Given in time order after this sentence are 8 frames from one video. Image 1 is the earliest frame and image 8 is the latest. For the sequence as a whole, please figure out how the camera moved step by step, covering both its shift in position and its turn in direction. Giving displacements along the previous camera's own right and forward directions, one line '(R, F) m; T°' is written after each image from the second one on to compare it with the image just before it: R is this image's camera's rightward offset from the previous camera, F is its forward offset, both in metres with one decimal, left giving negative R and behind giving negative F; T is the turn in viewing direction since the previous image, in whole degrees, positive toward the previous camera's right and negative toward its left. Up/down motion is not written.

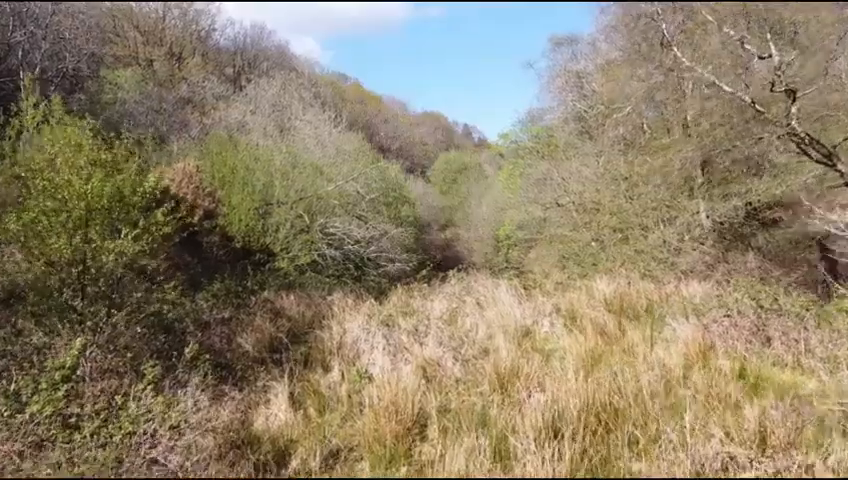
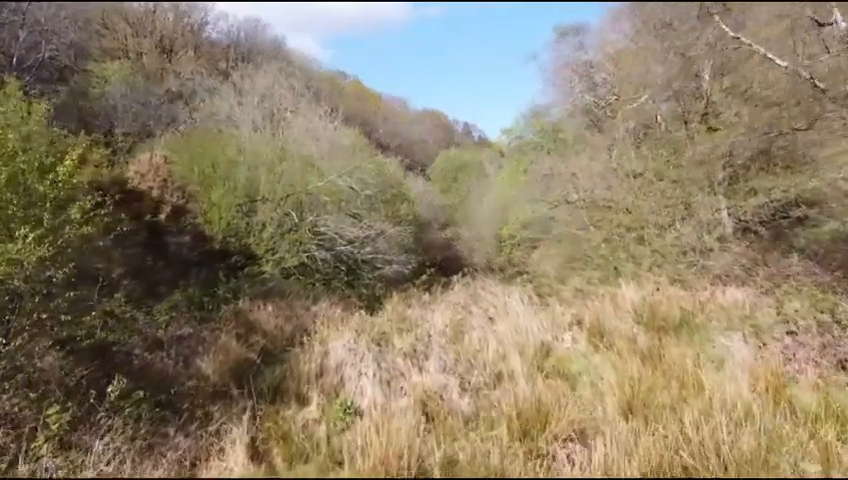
(0.0, +1.2) m; 0°
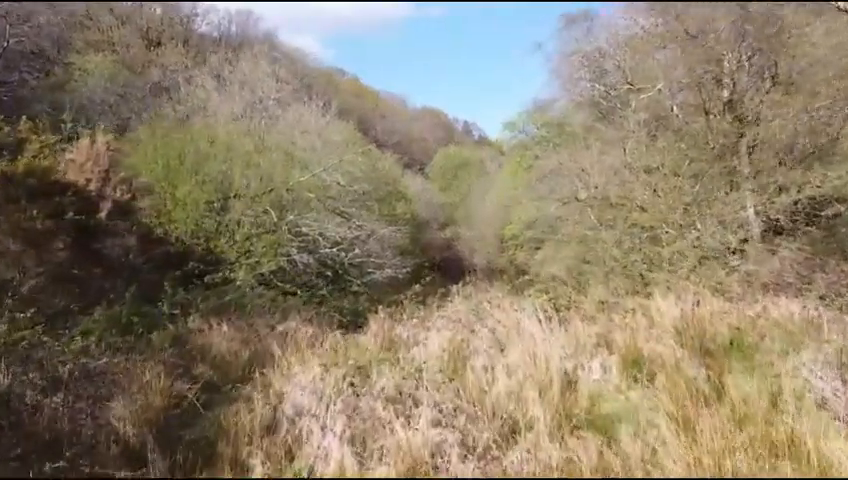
(+0.1, +1.4) m; 0°
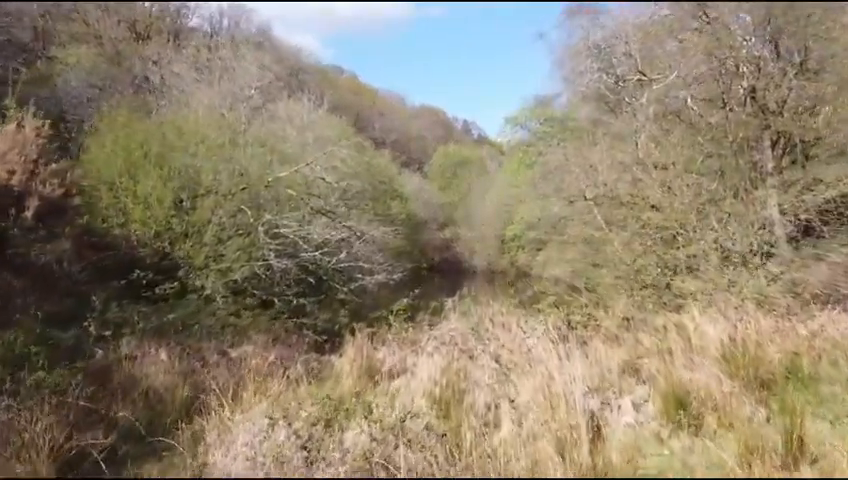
(+0.1, +1.1) m; 0°
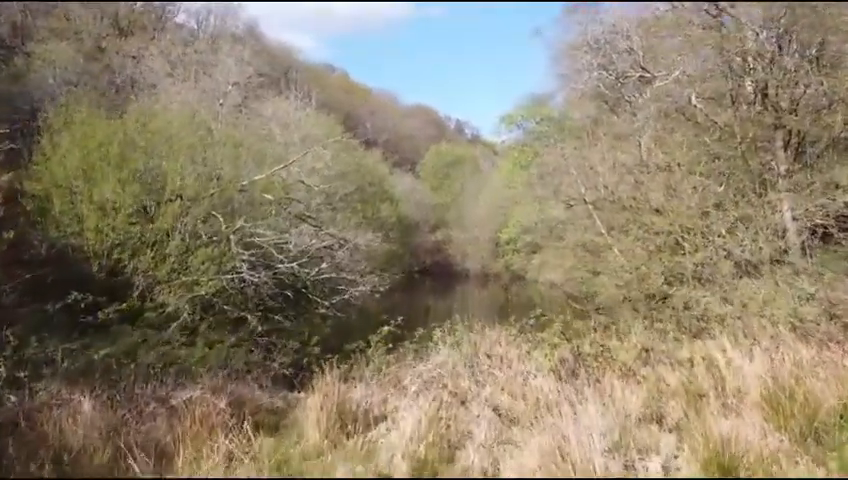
(+0.1, +0.8) m; +1°
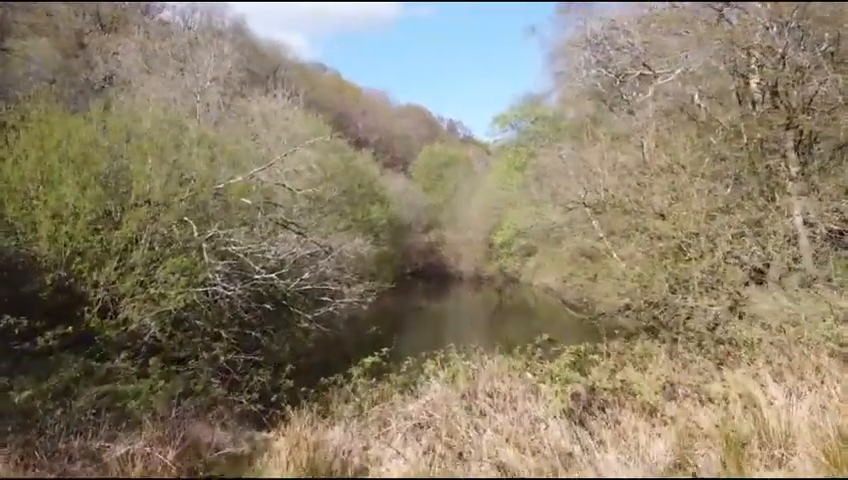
(0.0, +0.7) m; +1°
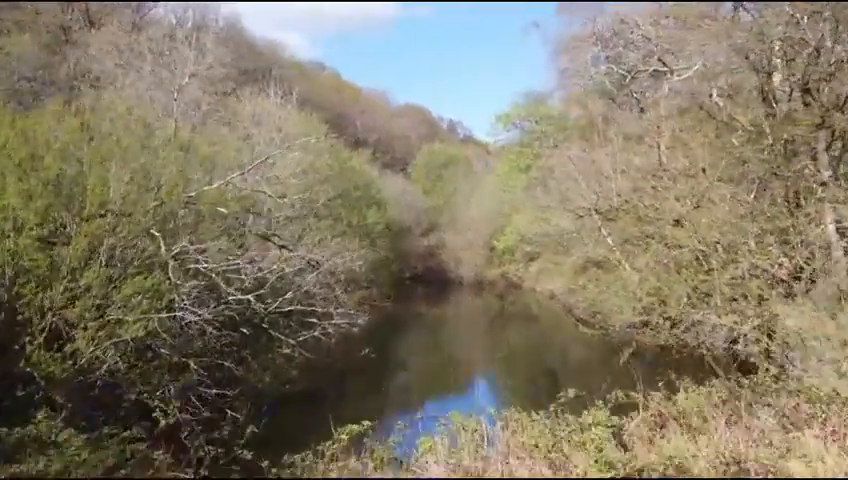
(0.0, +0.9) m; 0°
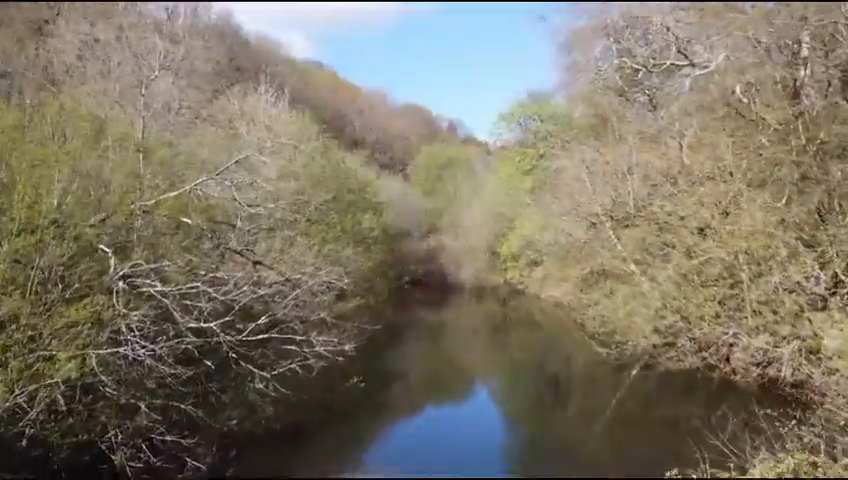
(0.0, +1.1) m; 0°
